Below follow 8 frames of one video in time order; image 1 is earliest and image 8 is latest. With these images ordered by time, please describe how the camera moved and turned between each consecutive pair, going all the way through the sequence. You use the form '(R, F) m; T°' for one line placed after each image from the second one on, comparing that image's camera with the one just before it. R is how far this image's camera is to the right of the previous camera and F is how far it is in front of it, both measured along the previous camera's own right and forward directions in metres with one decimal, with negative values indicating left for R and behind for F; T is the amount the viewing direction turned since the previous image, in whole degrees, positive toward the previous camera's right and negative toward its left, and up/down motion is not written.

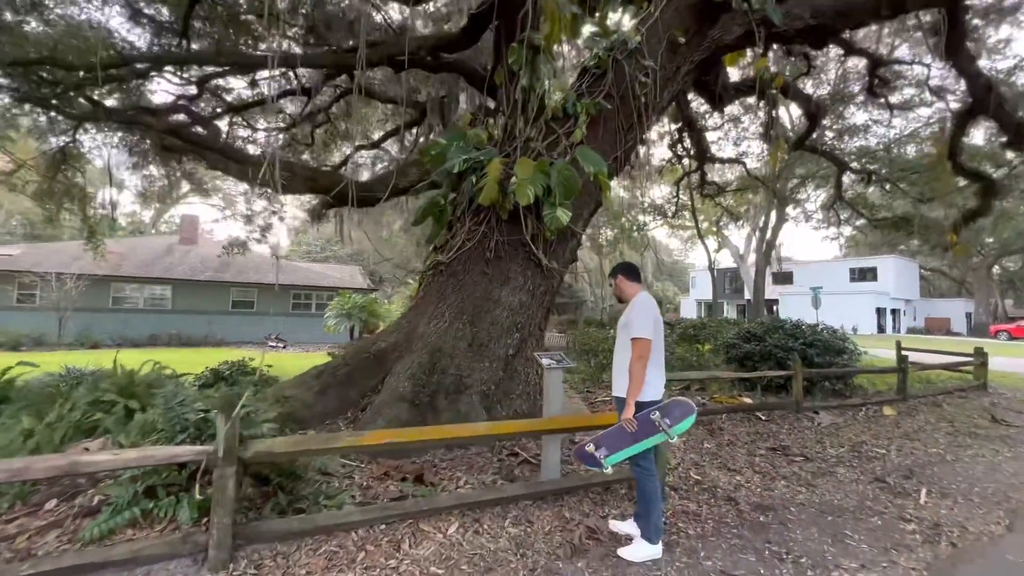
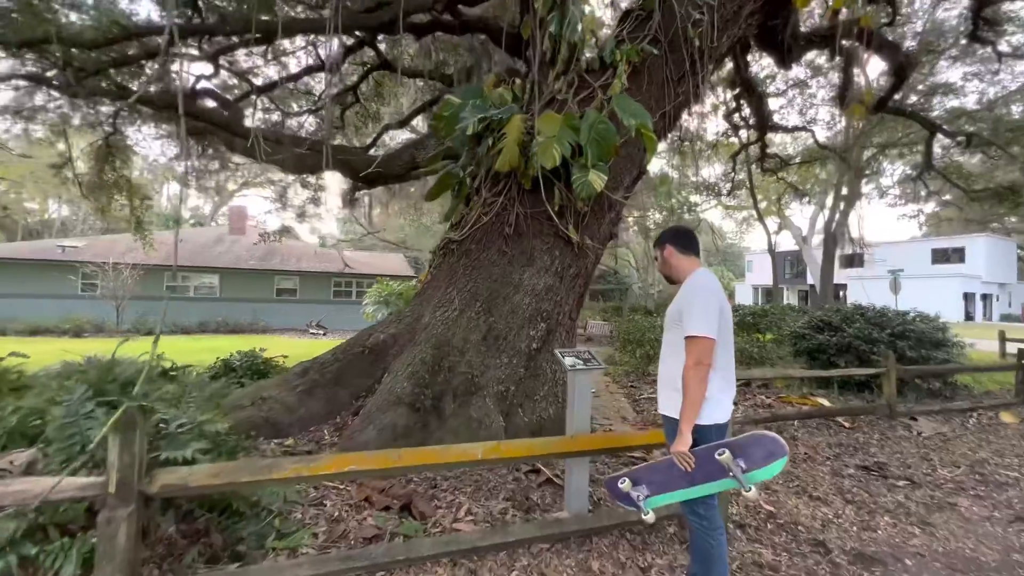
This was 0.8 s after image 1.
(+0.2, +0.9) m; -6°
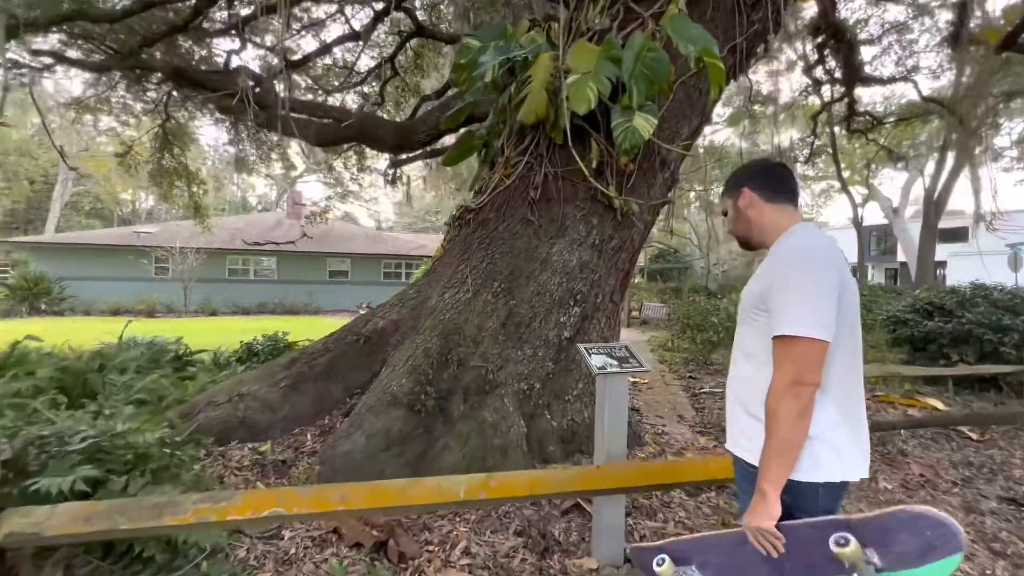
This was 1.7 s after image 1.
(+0.2, +0.8) m; -7°
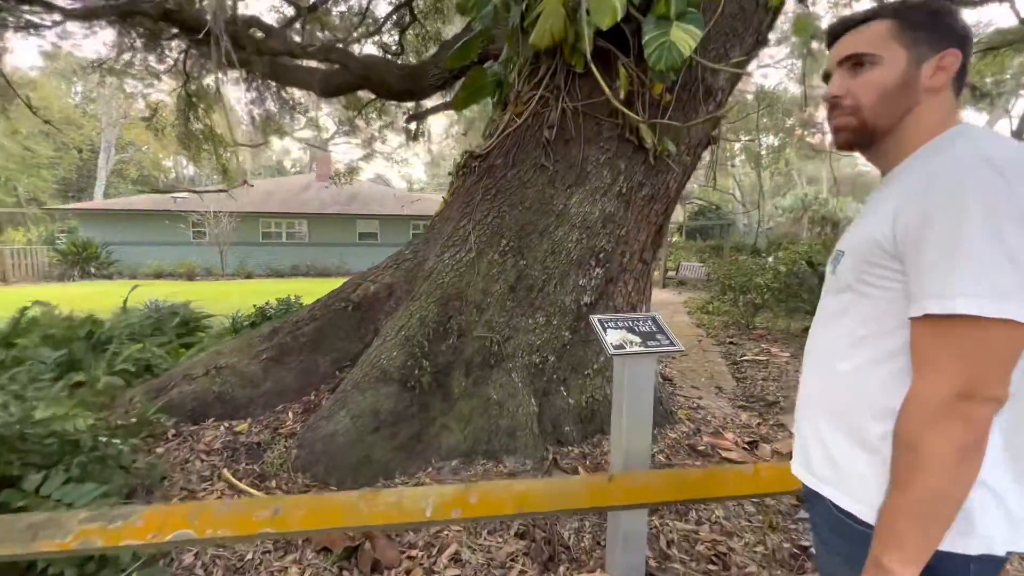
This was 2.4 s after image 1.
(+0.2, +0.5) m; -4°
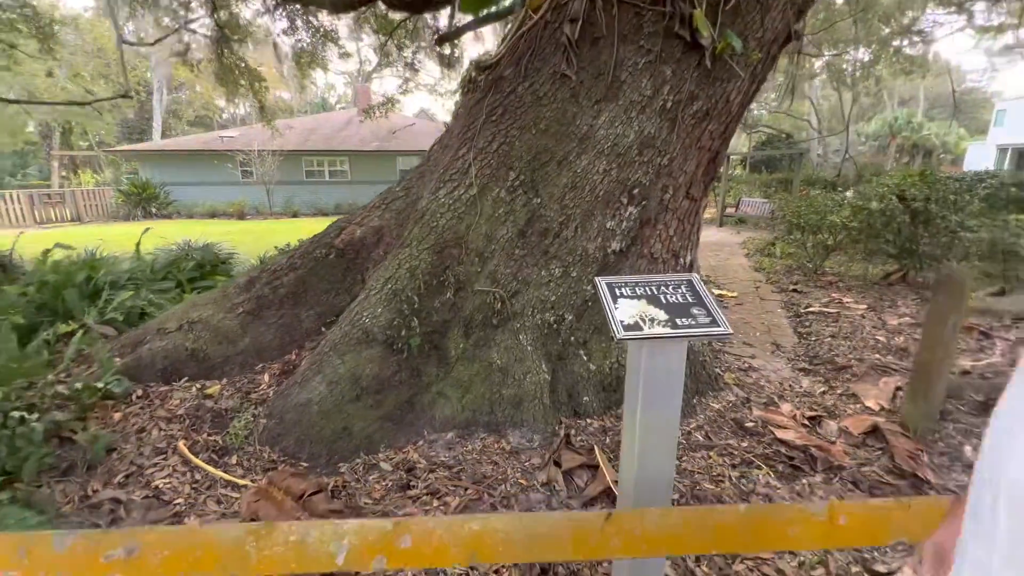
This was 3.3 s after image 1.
(+0.2, +0.6) m; -6°
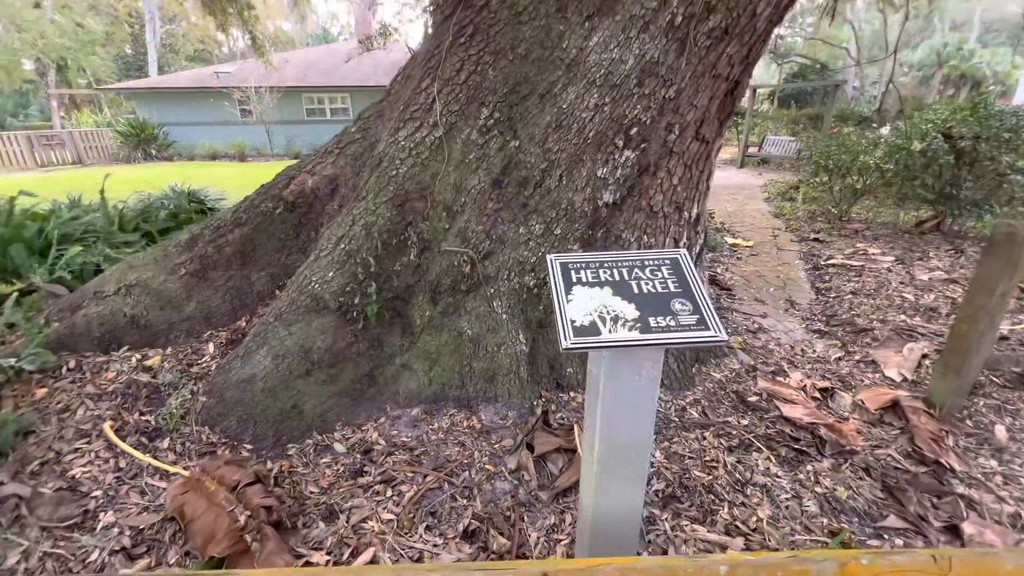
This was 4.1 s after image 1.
(+0.2, +0.3) m; -2°
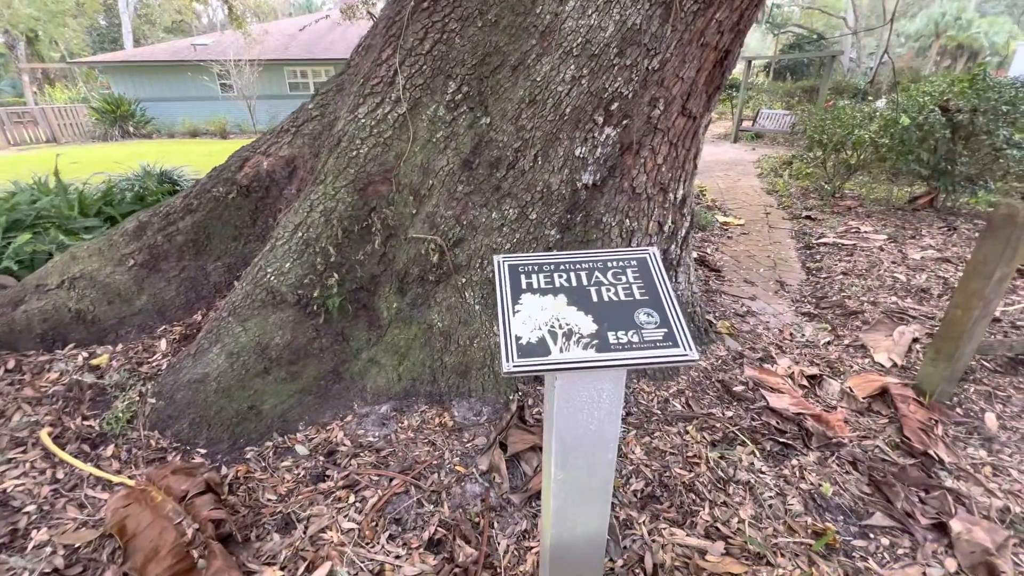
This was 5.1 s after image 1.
(+0.1, +0.1) m; +1°
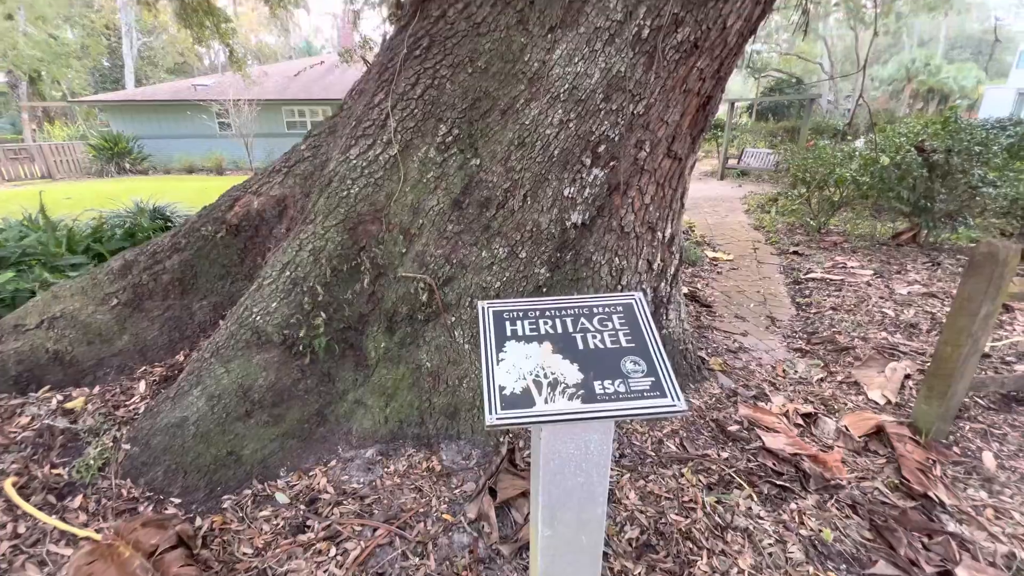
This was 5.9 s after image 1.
(0.0, 0.0) m; +1°
